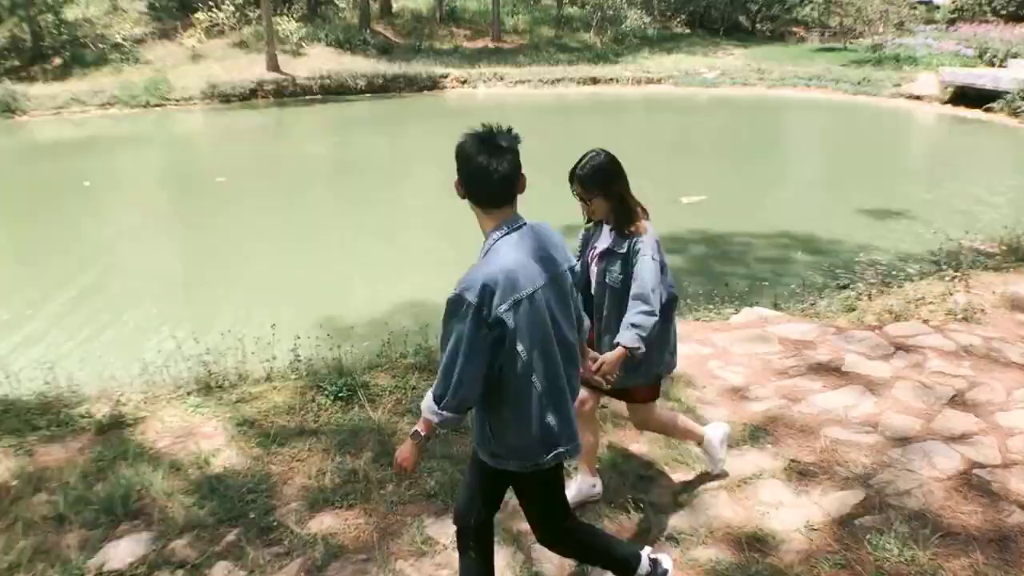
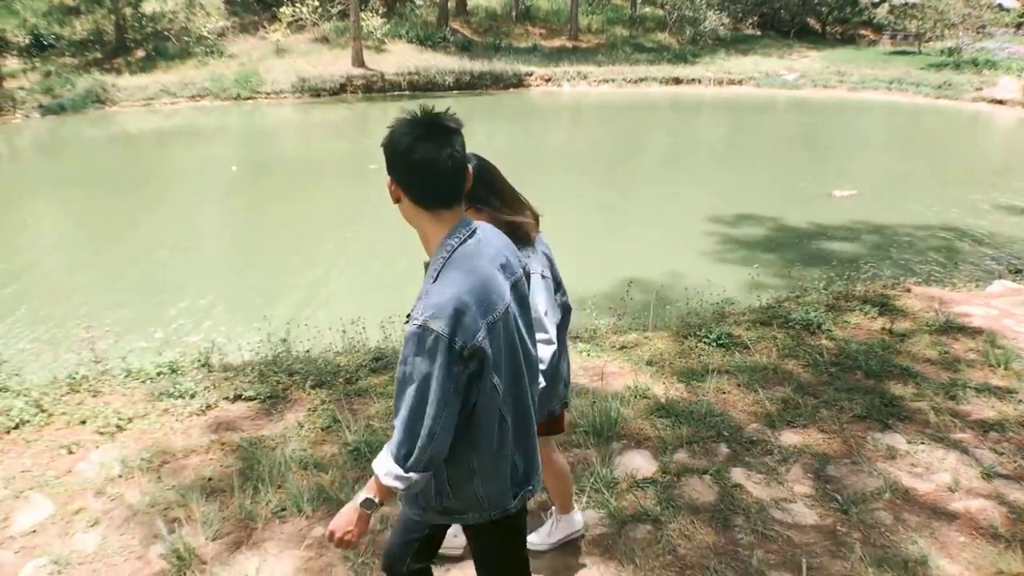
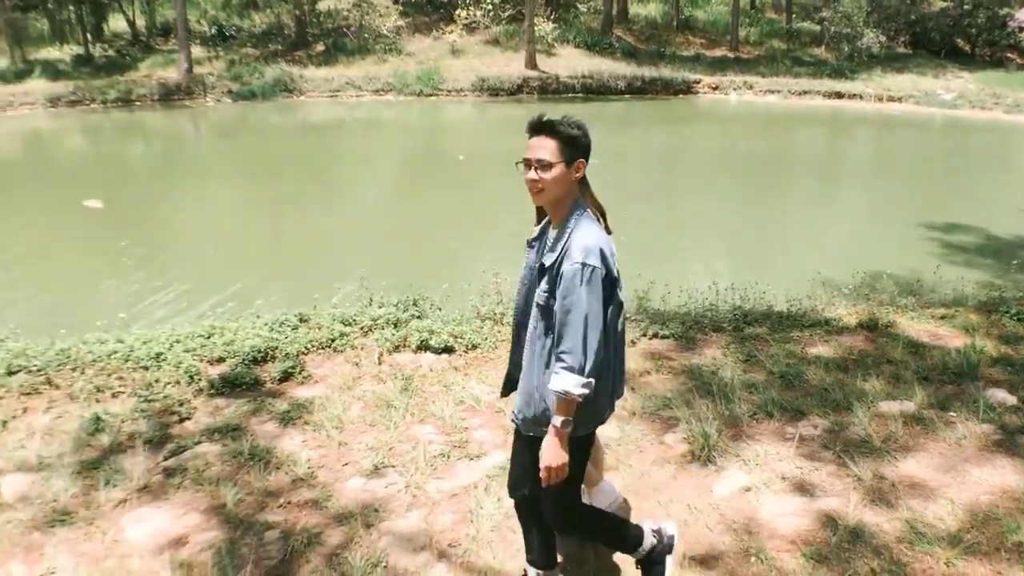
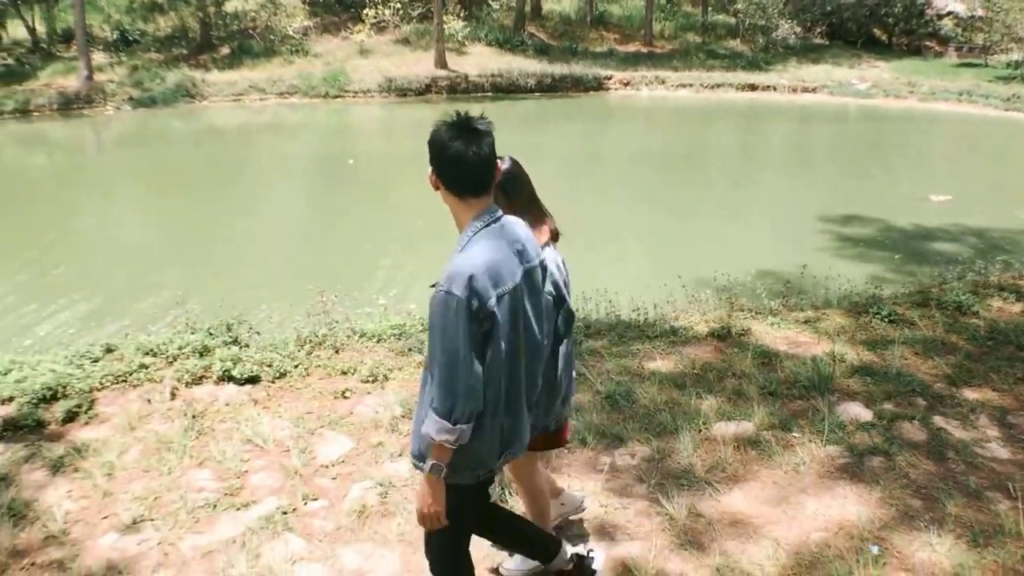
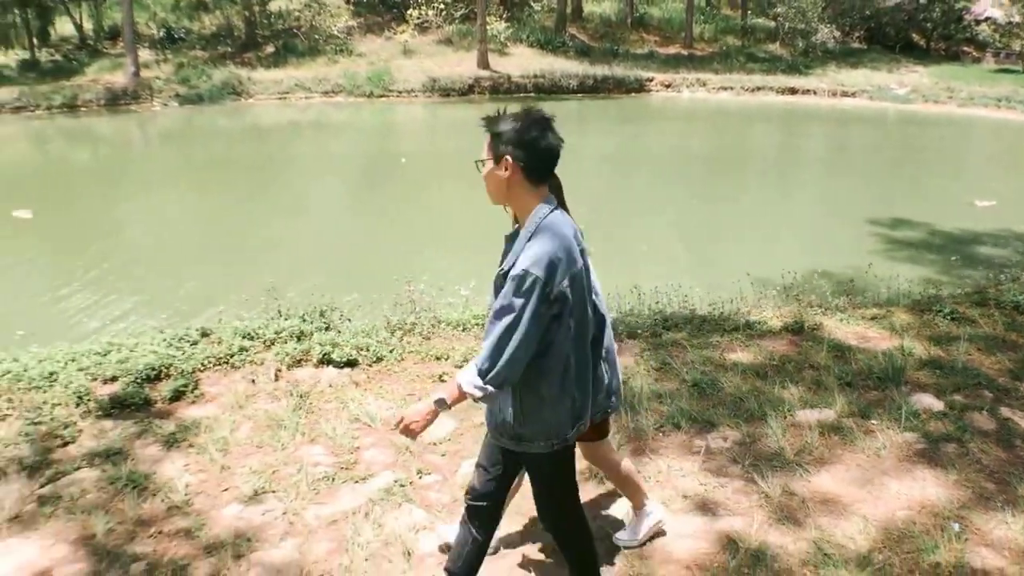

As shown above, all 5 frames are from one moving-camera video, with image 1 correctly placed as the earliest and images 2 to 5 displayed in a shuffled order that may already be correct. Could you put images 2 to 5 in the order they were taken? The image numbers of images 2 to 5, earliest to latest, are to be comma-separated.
2, 4, 5, 3
